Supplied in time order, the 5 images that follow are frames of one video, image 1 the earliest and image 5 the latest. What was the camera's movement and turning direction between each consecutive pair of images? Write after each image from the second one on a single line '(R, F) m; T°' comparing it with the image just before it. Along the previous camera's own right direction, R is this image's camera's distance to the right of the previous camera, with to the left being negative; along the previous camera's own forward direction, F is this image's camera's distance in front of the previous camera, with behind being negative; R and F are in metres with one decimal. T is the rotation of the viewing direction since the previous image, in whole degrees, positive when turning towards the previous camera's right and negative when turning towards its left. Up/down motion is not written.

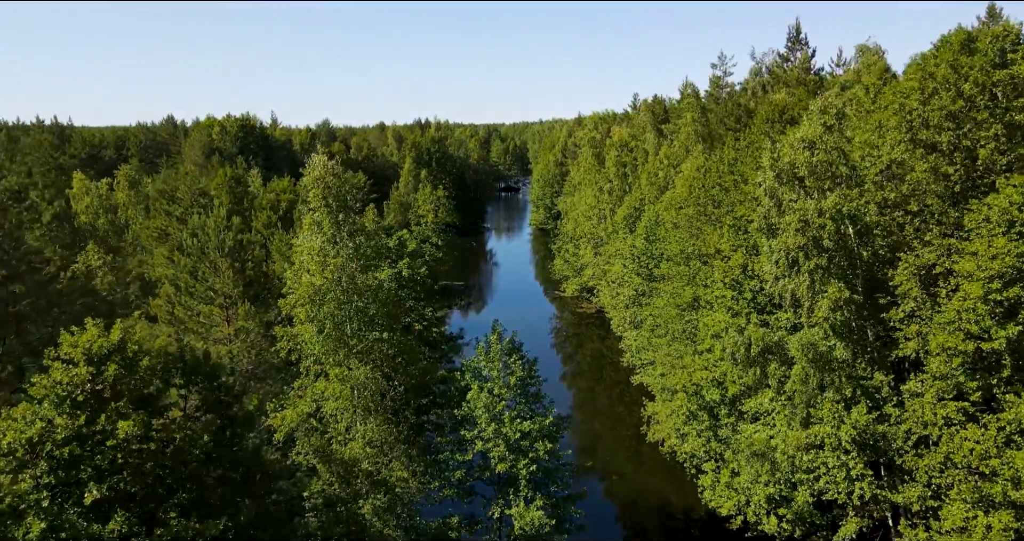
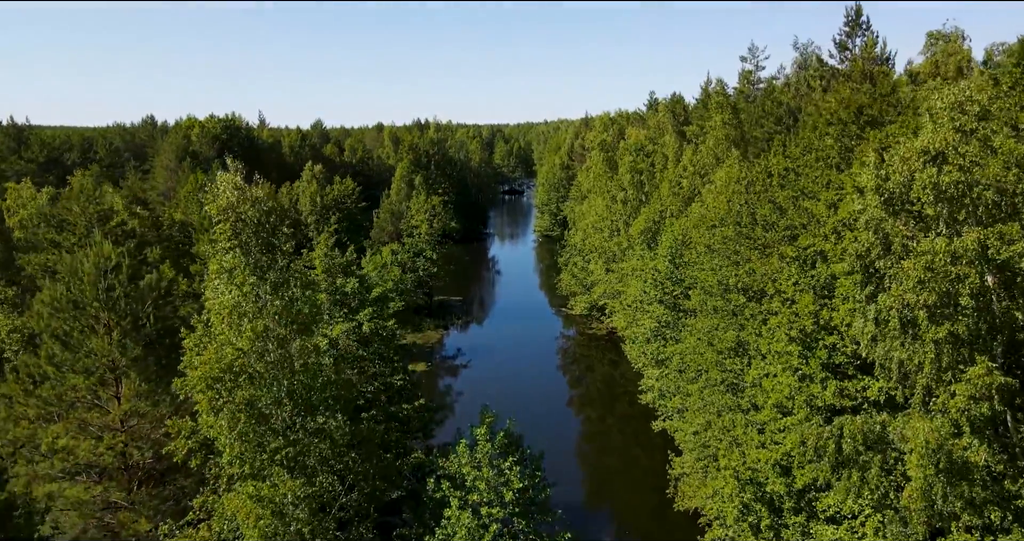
(+0.2, +6.2) m; 0°
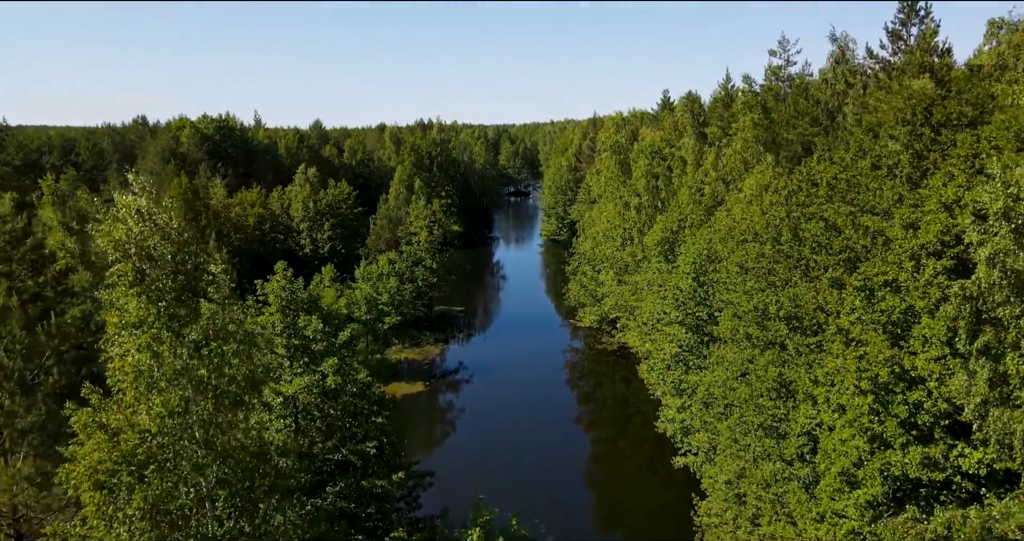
(+0.1, +3.7) m; 0°
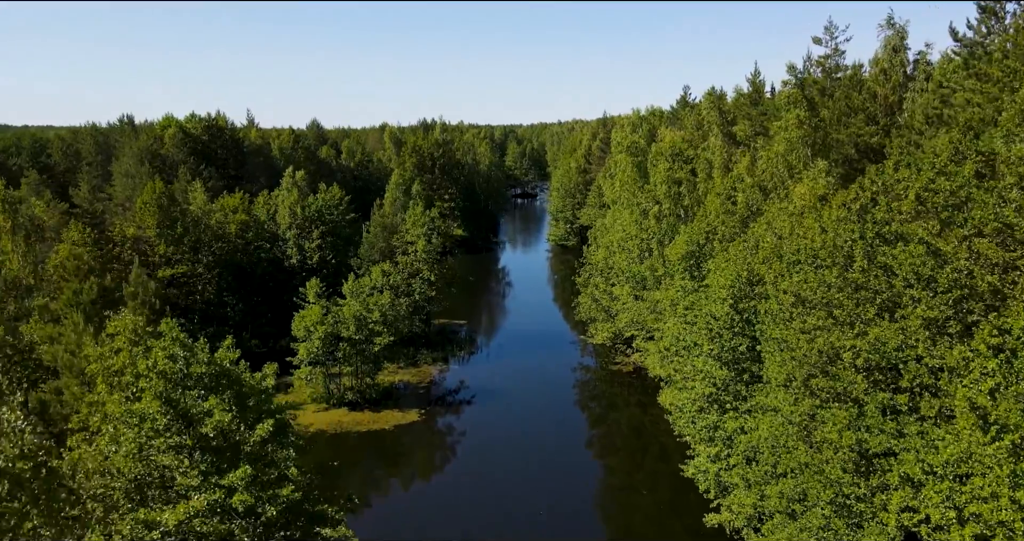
(+0.1, +4.8) m; -1°
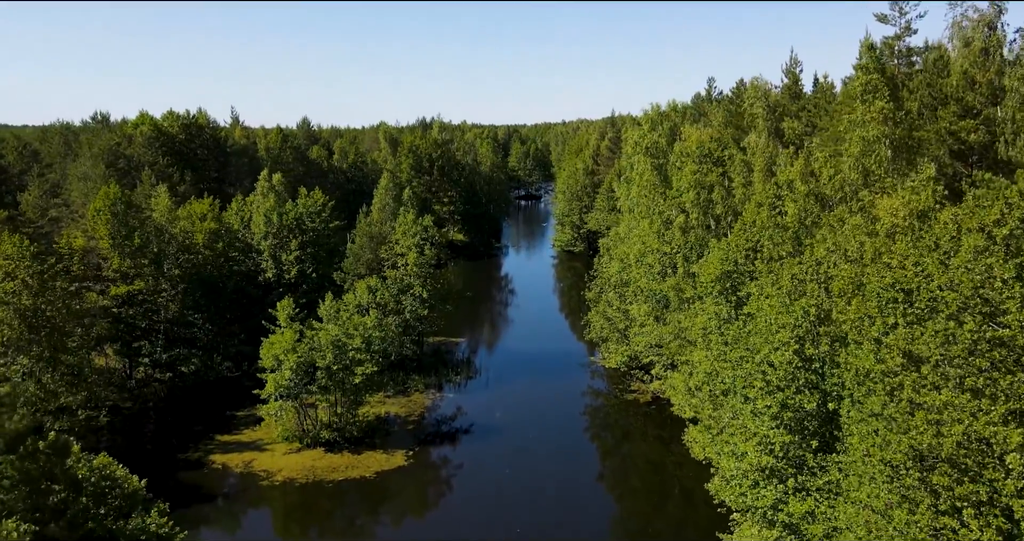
(+0.1, +5.8) m; 0°
